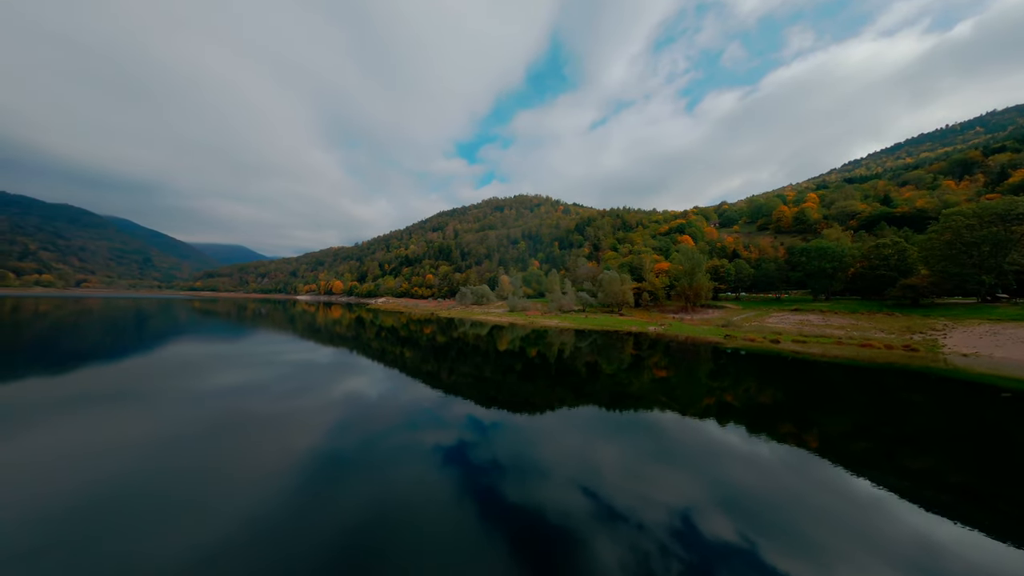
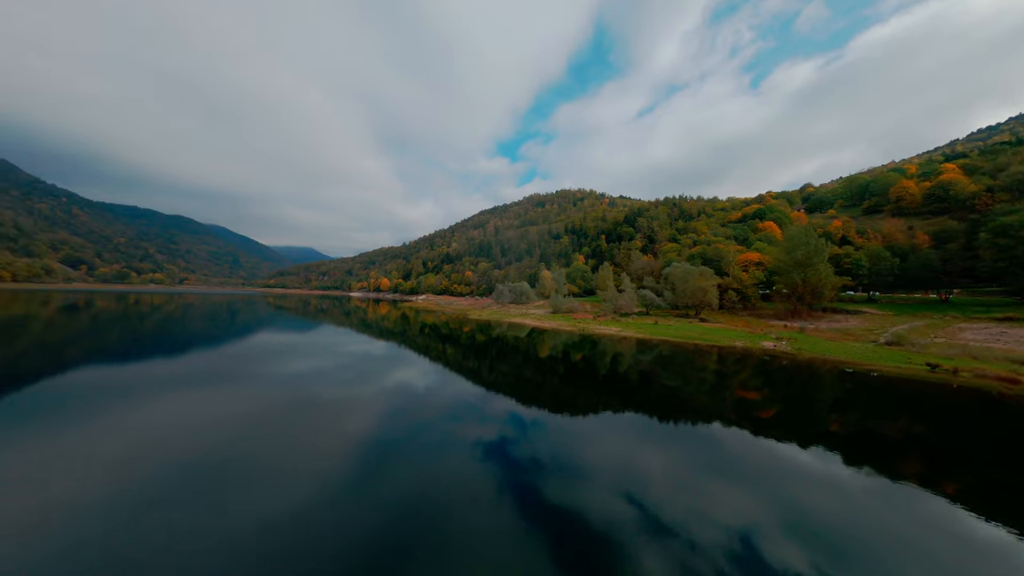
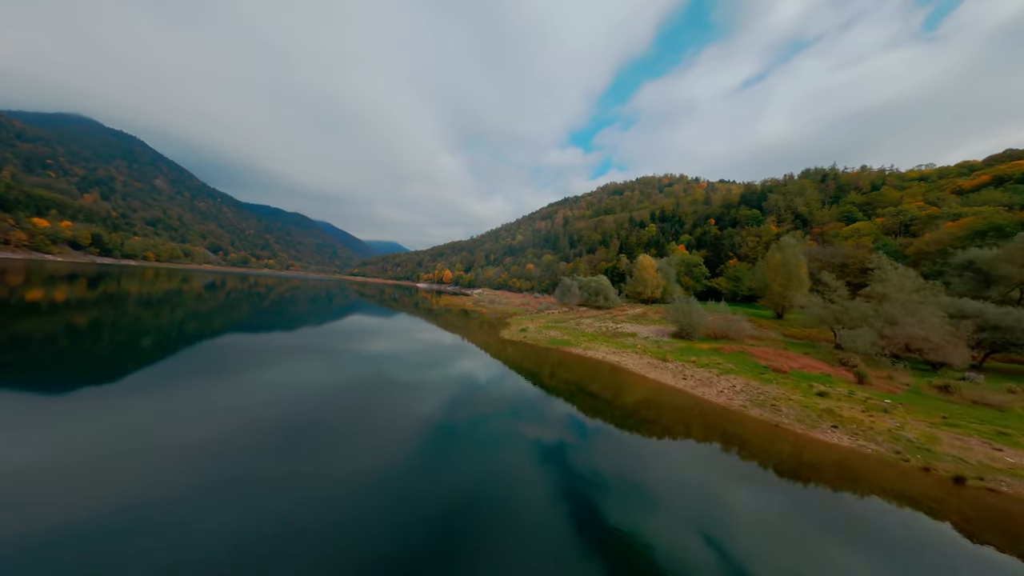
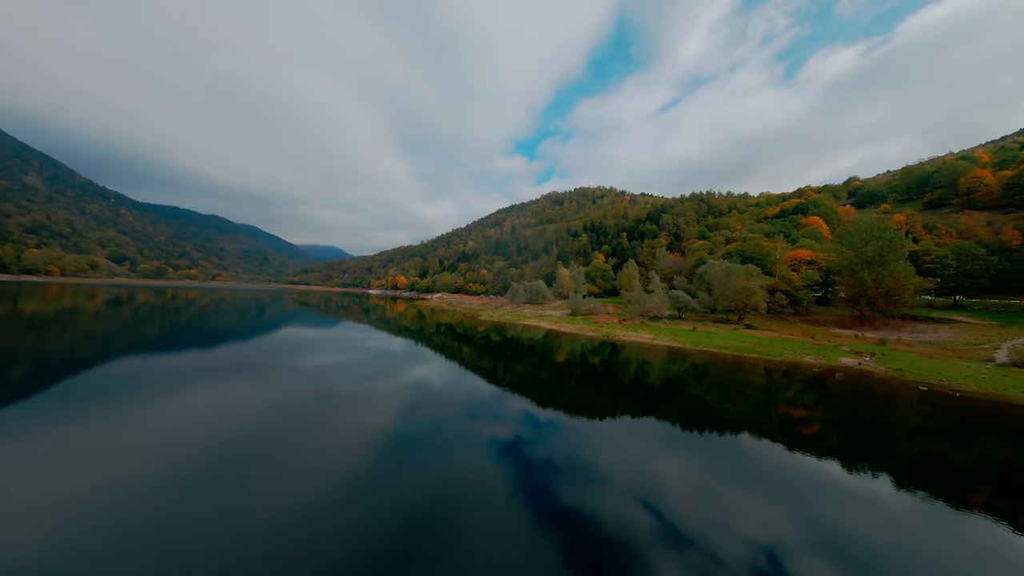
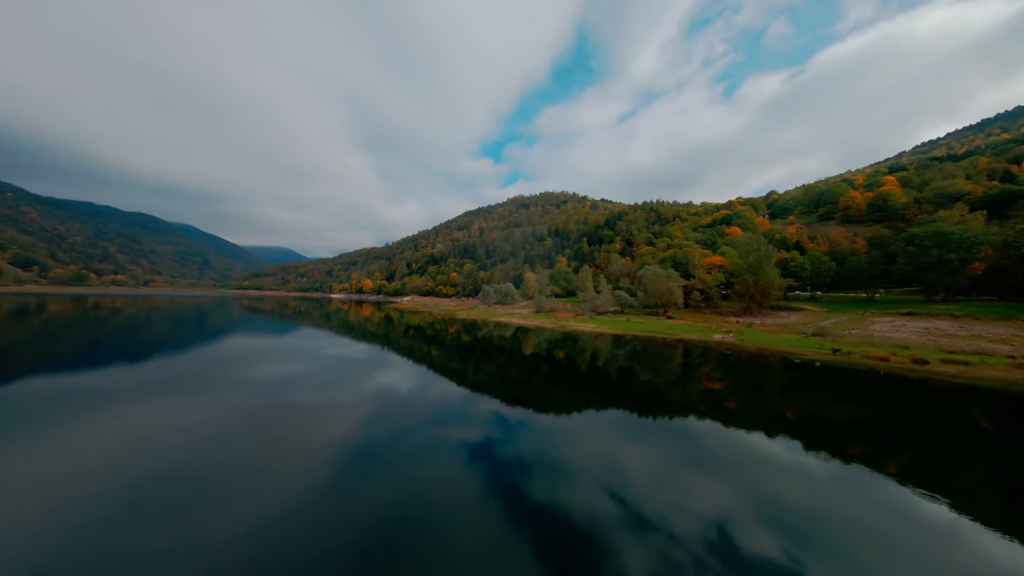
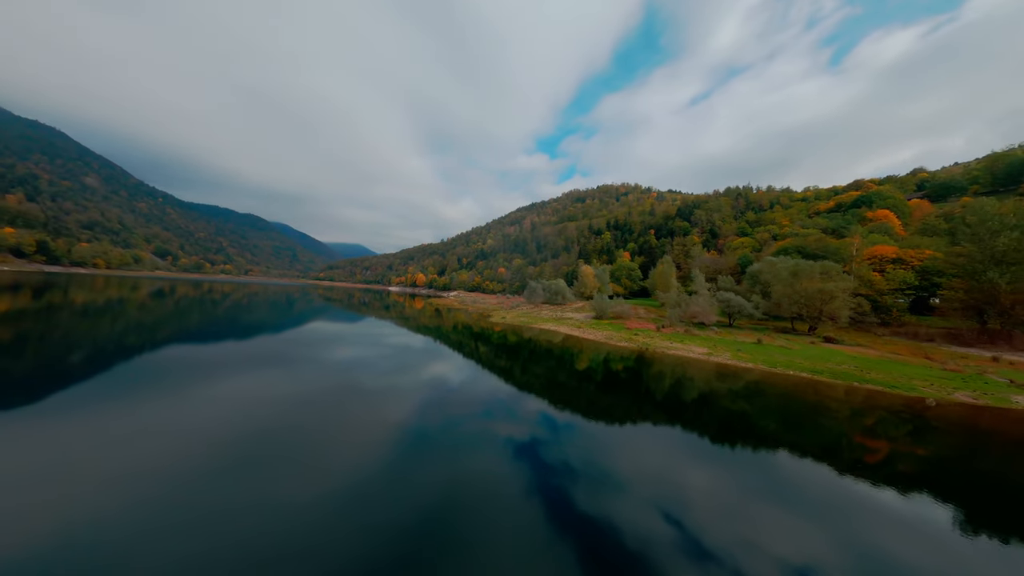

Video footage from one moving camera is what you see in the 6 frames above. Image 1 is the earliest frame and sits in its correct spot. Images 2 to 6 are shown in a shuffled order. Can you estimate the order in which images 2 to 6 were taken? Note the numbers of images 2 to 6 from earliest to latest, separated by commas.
5, 2, 4, 6, 3
